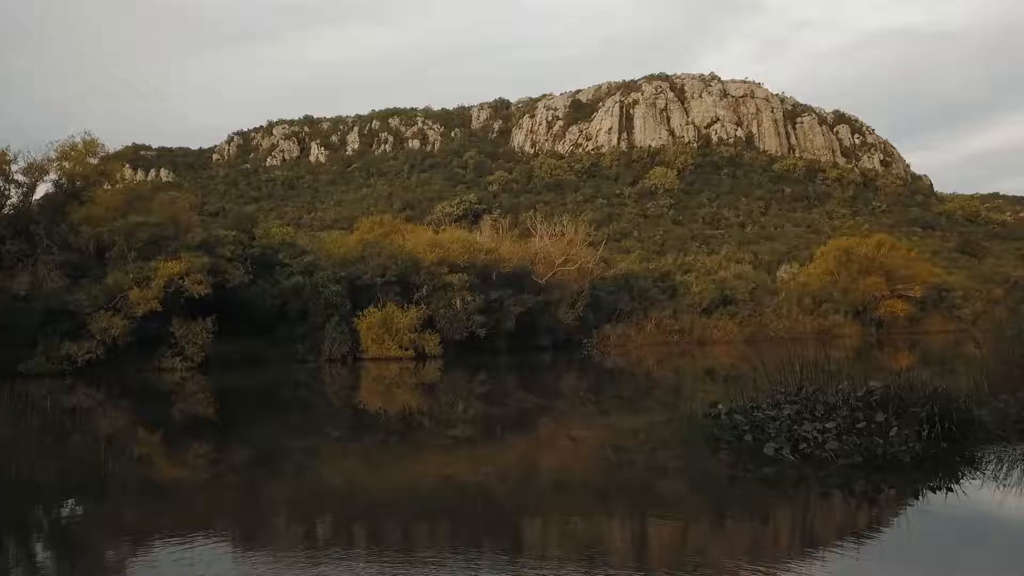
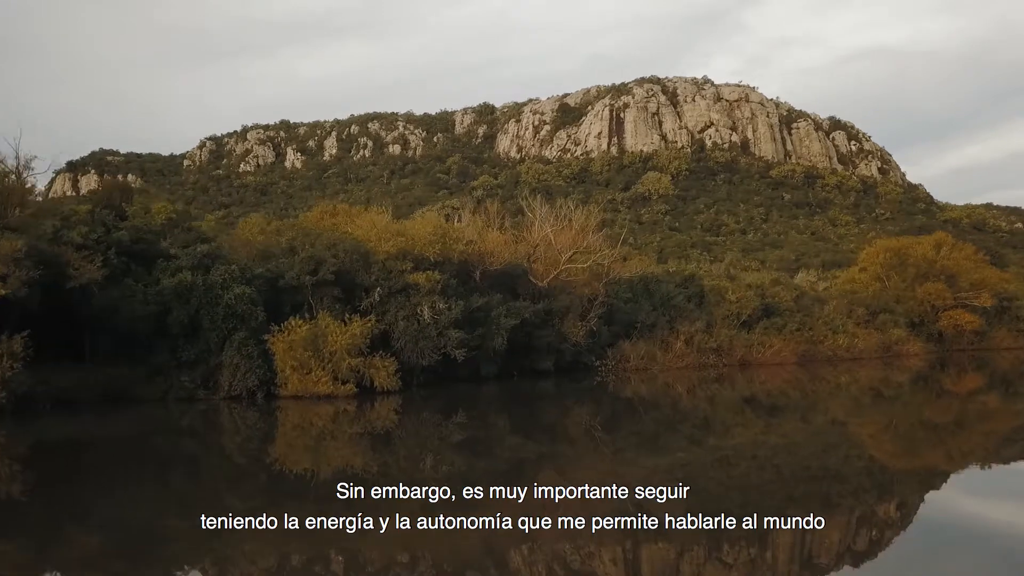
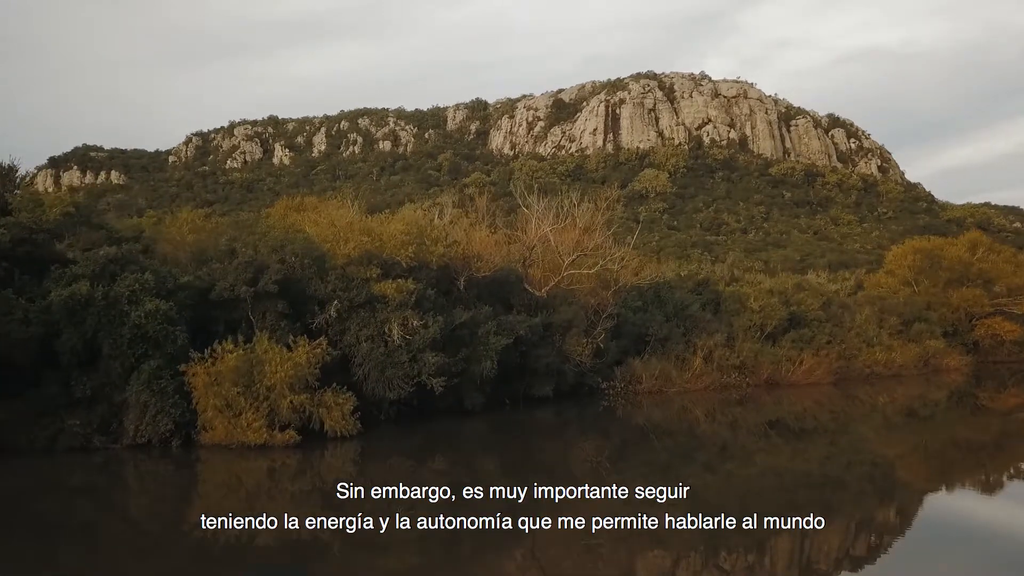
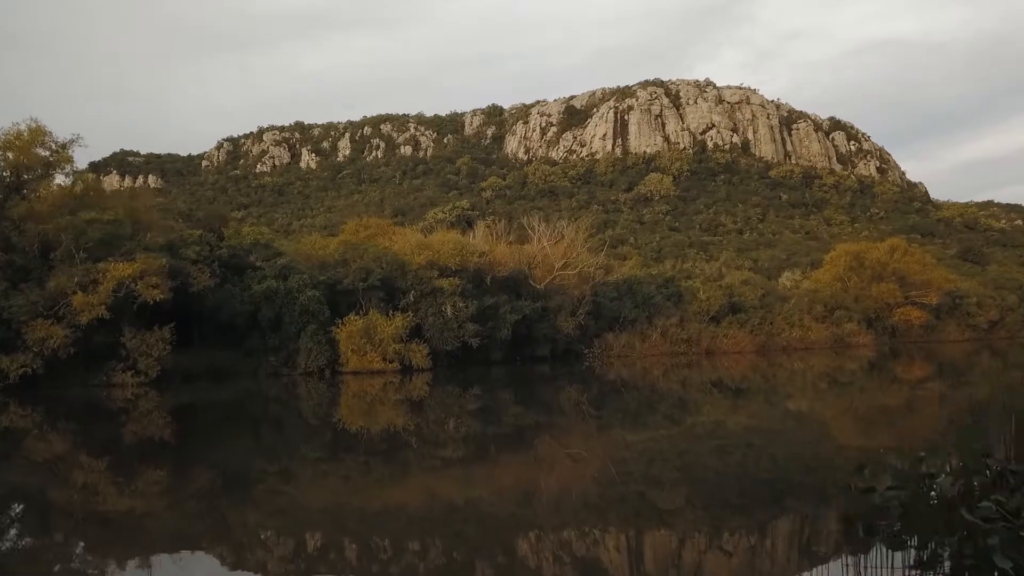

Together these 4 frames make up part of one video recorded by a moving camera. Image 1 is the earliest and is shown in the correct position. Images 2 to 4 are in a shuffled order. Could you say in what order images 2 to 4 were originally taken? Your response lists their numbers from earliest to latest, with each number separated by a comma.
4, 2, 3
